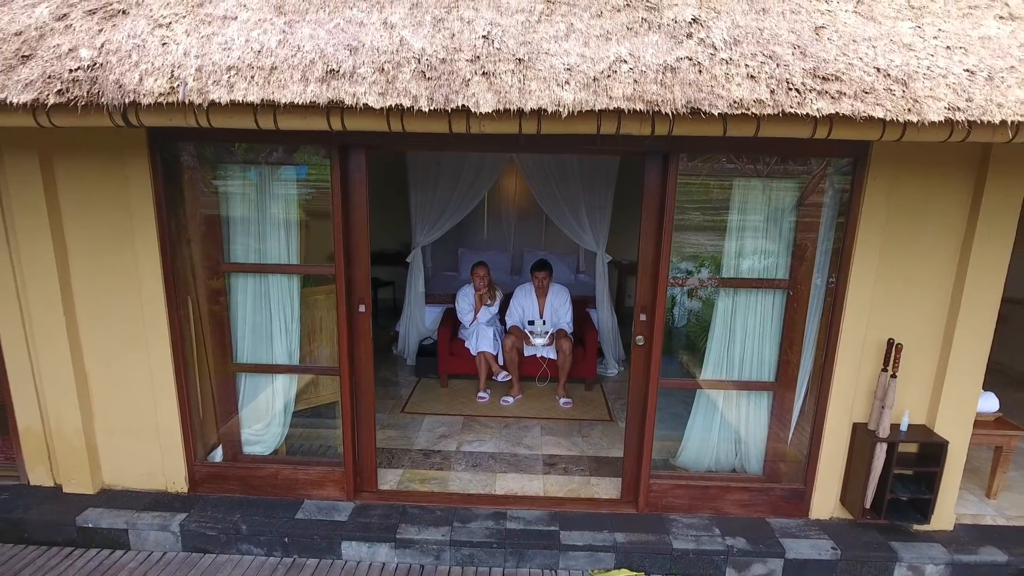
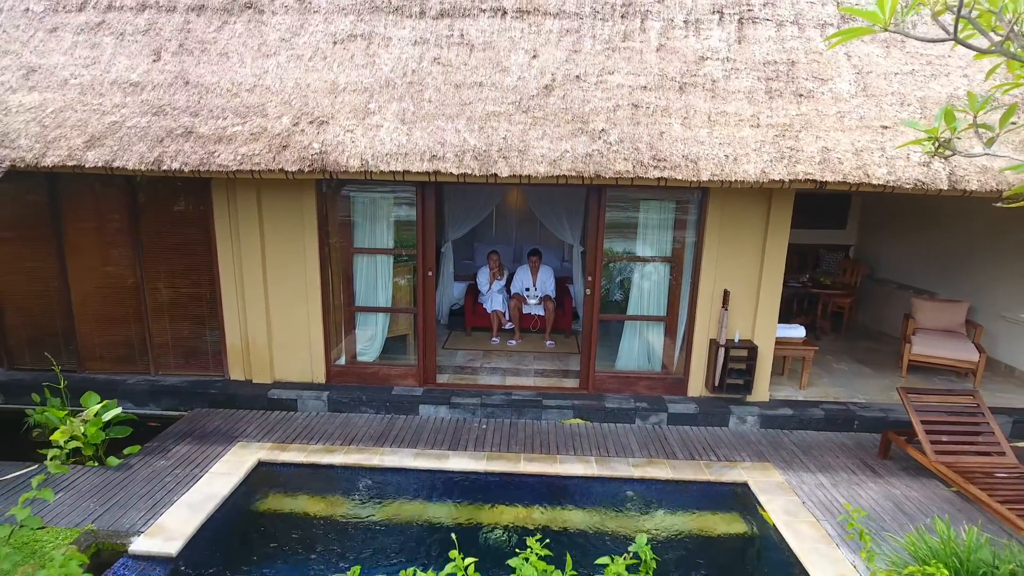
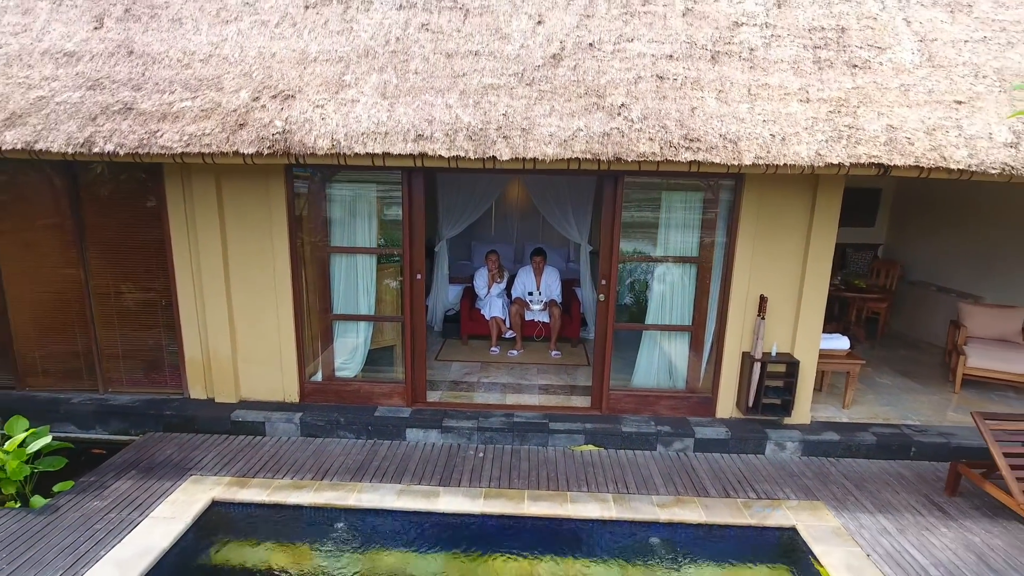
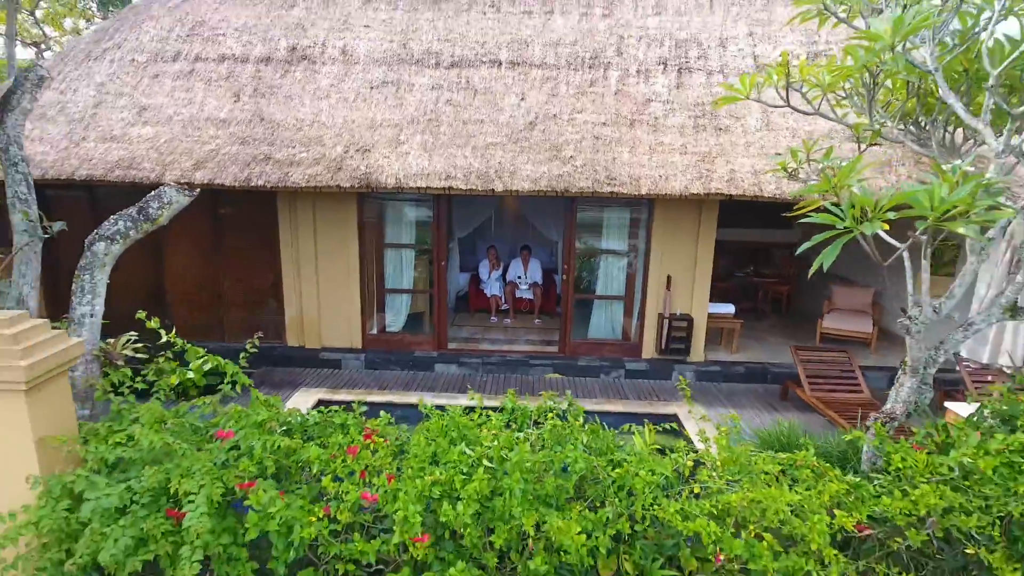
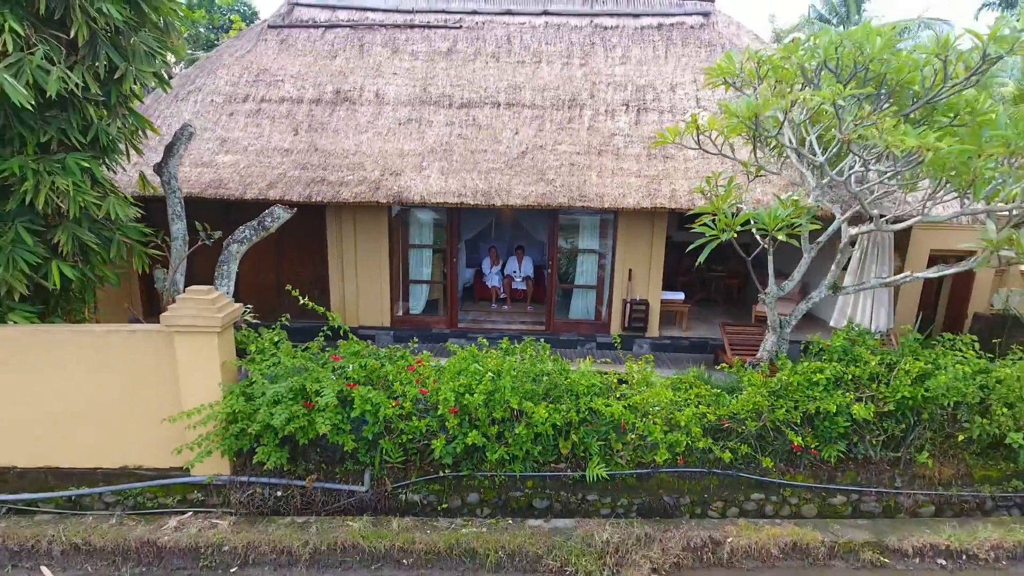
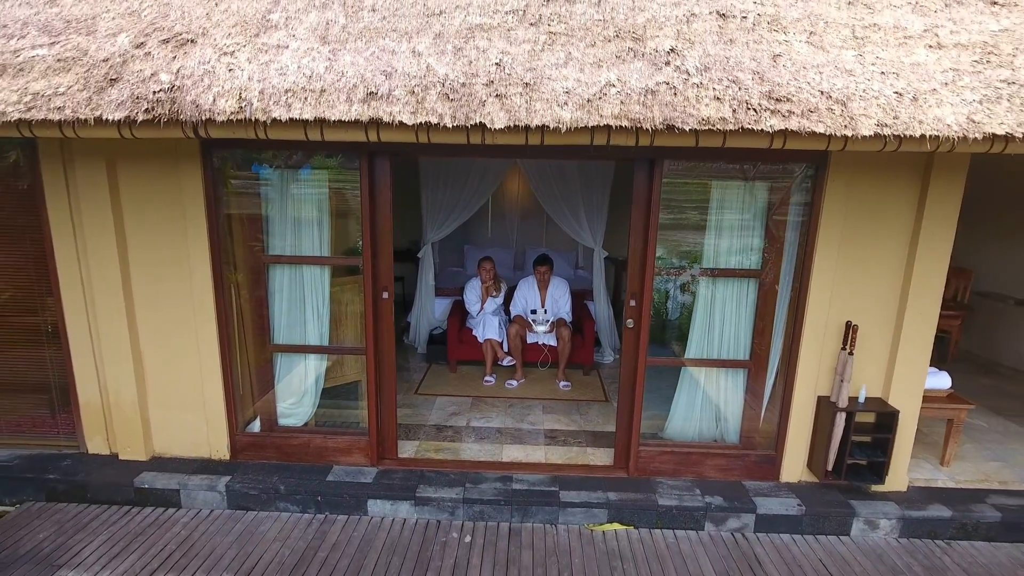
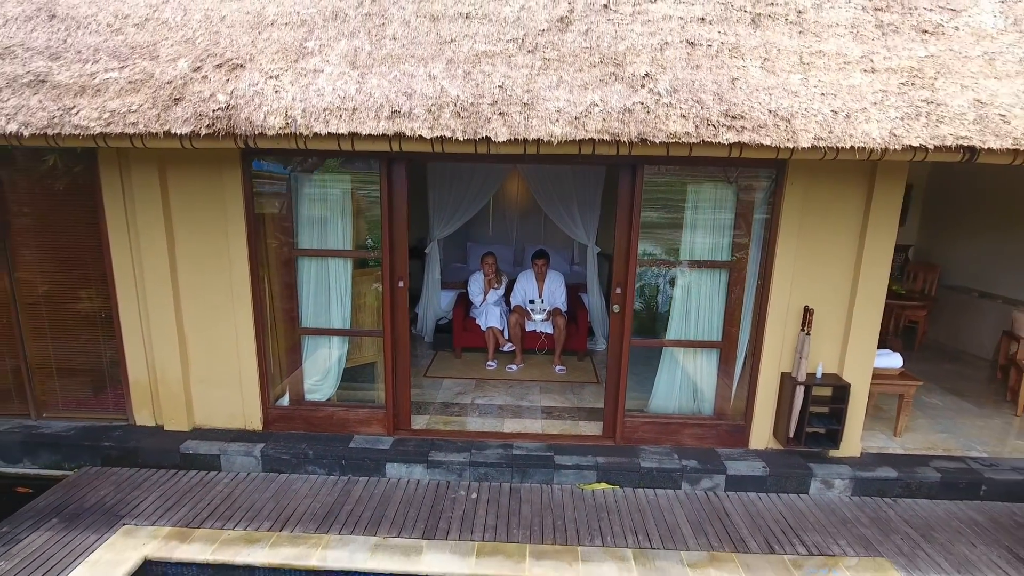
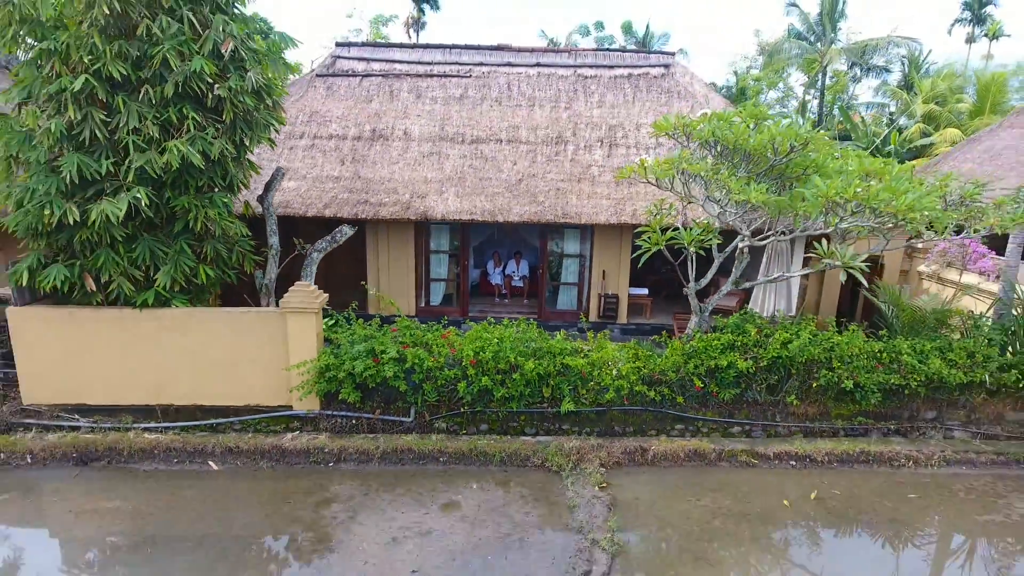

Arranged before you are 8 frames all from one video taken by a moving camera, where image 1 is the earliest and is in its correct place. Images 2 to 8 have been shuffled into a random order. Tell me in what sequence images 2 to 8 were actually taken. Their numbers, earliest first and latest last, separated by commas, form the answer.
6, 7, 3, 2, 4, 5, 8
